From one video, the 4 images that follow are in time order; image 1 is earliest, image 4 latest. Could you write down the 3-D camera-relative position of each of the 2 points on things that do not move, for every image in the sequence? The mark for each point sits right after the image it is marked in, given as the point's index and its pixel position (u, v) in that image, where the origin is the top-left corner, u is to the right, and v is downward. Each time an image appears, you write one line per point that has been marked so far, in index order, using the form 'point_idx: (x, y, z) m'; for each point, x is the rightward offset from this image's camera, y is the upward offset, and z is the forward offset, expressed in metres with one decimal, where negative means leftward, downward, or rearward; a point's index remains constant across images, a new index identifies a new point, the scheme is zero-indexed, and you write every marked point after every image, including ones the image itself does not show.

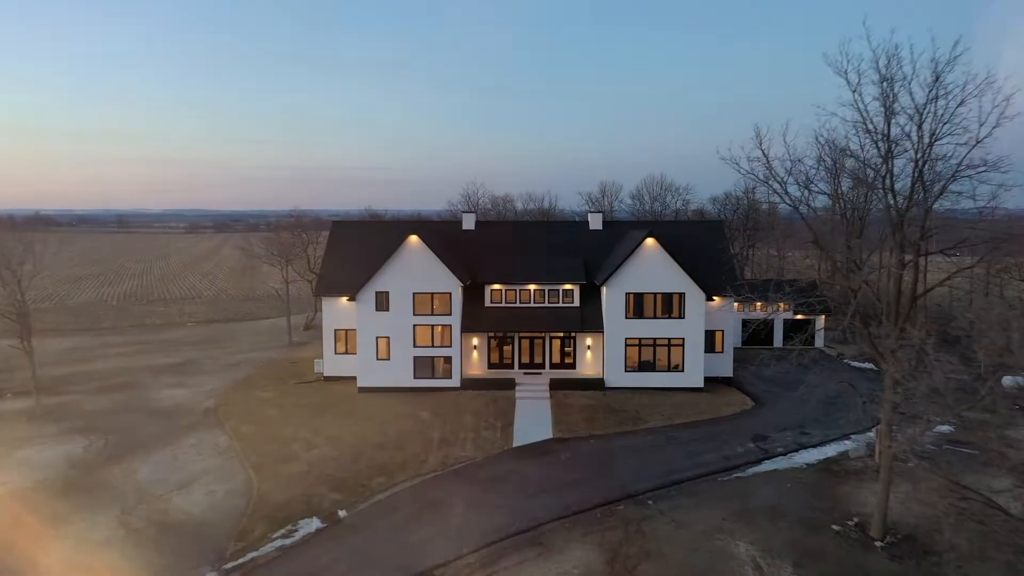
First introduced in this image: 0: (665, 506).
0: (+4.6, -6.6, +18.7) m
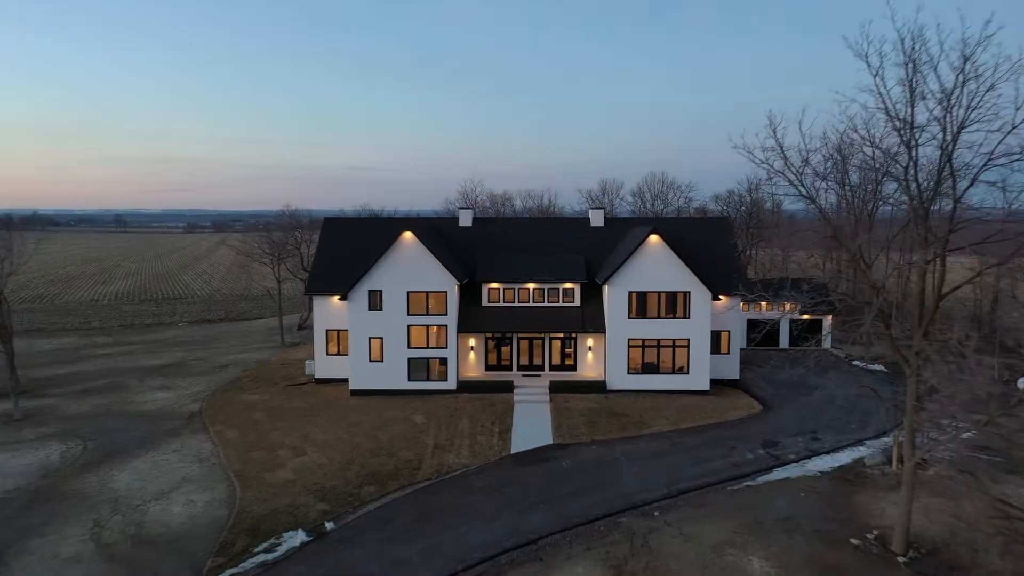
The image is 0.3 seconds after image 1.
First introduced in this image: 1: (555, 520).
0: (+4.6, -6.5, +17.6) m
1: (+1.2, -6.6, +17.5) m
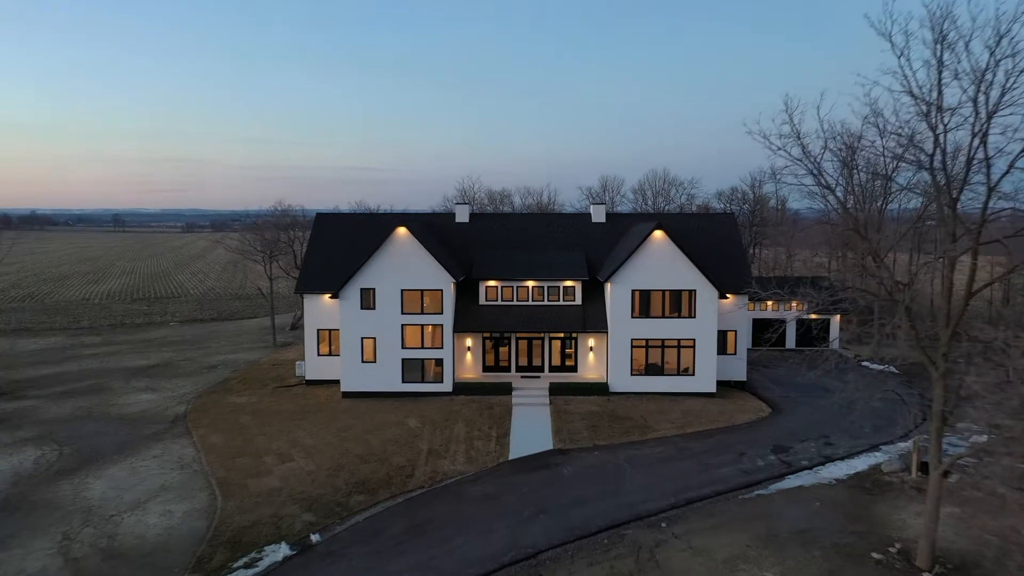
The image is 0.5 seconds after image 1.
0: (+4.5, -6.4, +16.5) m
1: (+1.2, -6.5, +16.4) m
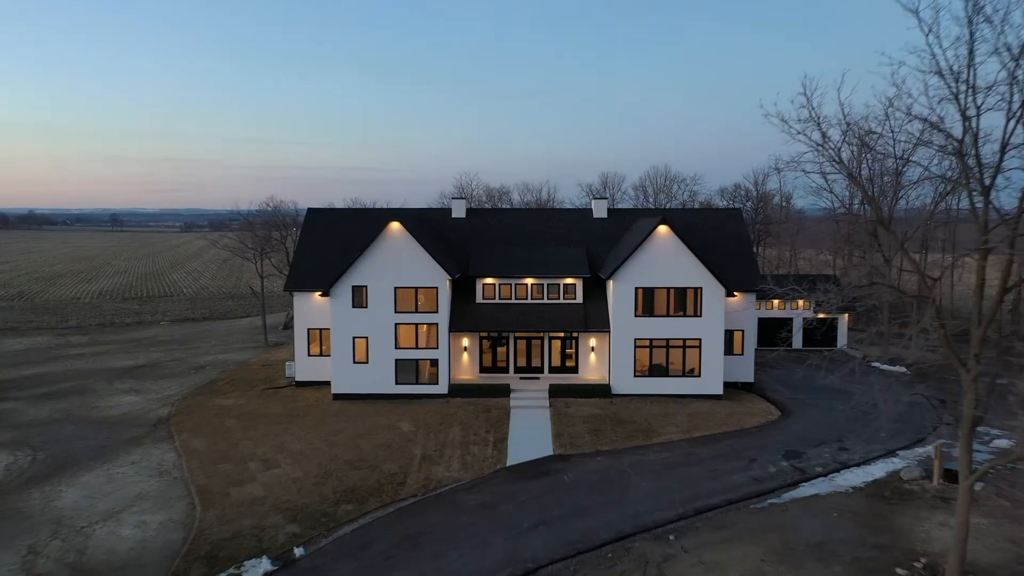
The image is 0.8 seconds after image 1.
0: (+4.4, -6.3, +15.4) m
1: (+1.1, -6.4, +15.3) m
